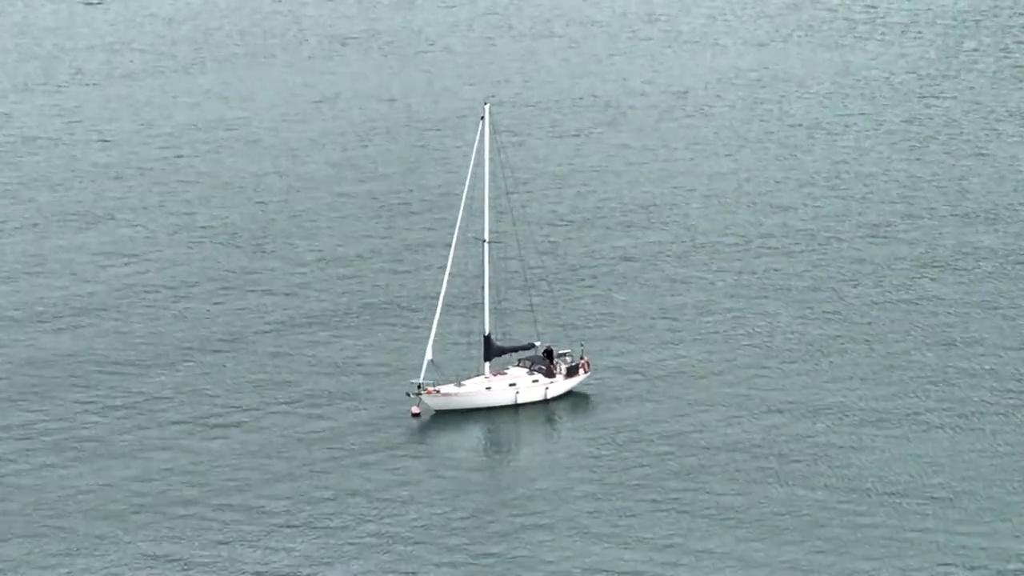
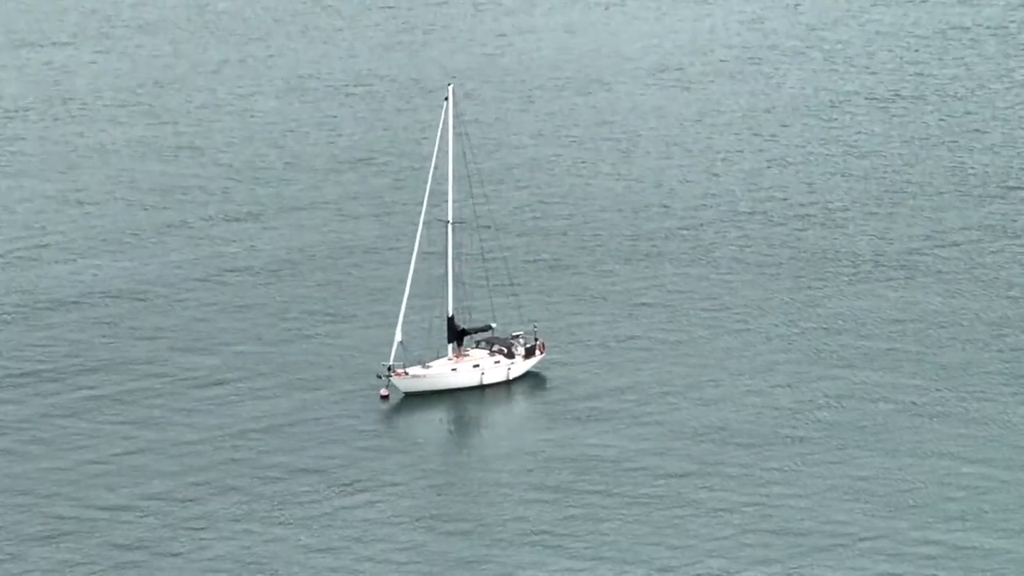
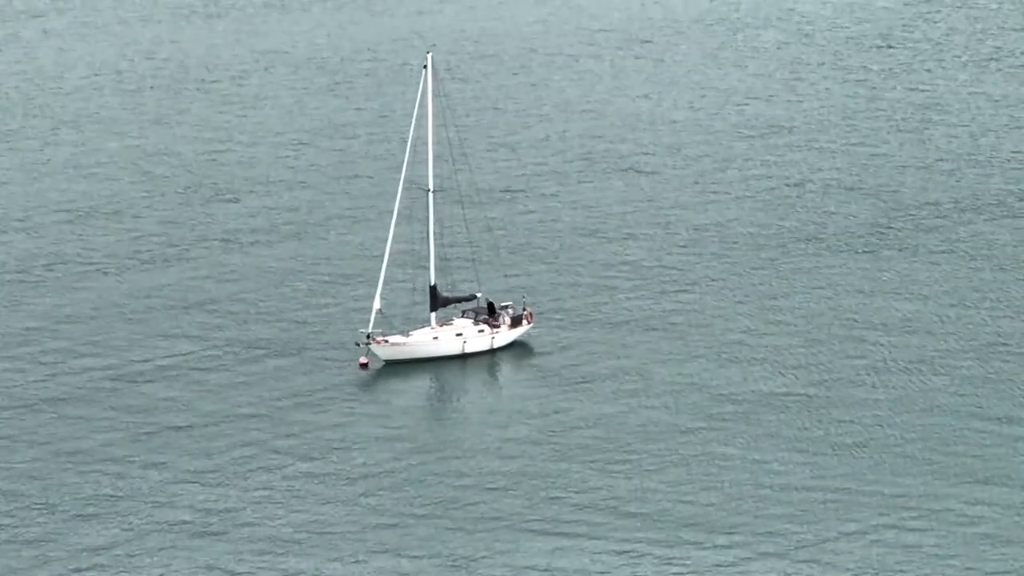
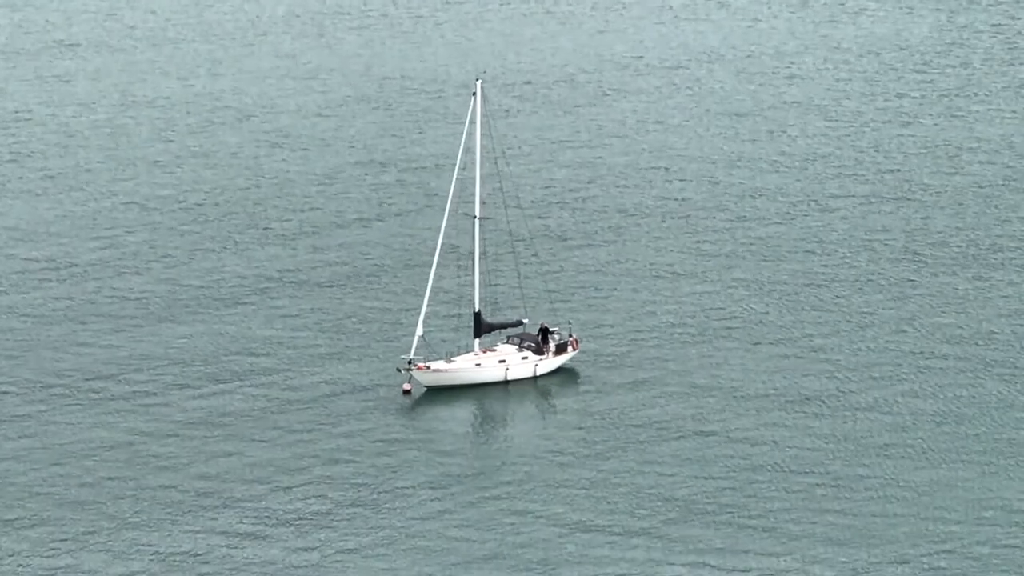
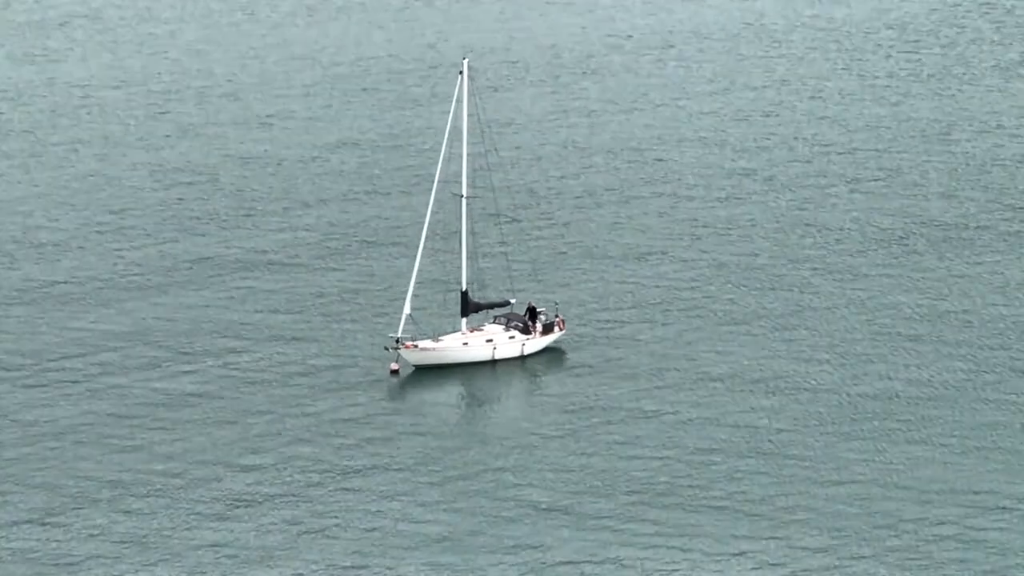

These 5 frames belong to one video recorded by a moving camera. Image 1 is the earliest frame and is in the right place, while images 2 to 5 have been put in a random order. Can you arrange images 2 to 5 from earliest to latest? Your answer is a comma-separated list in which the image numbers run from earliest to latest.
4, 5, 3, 2
